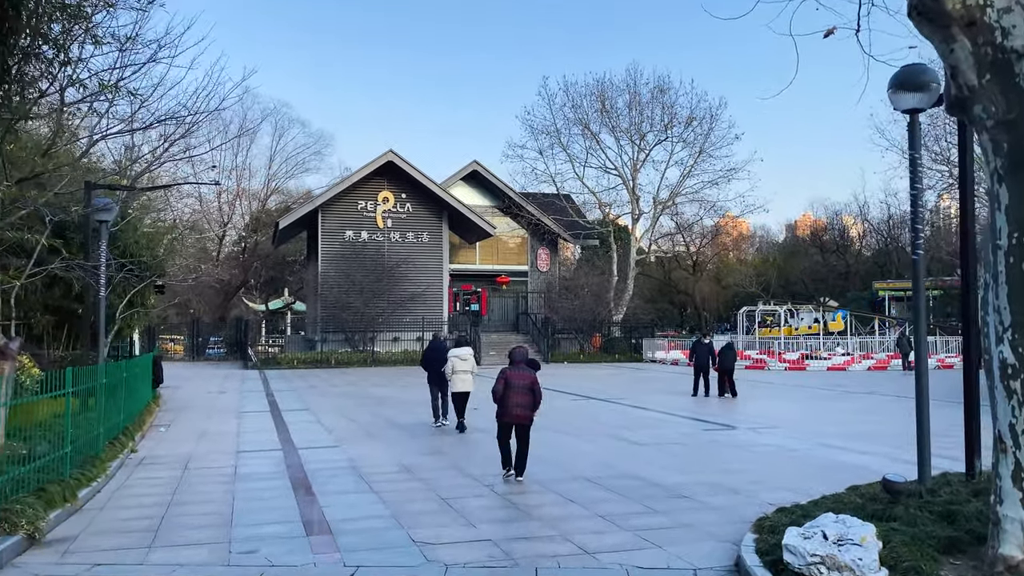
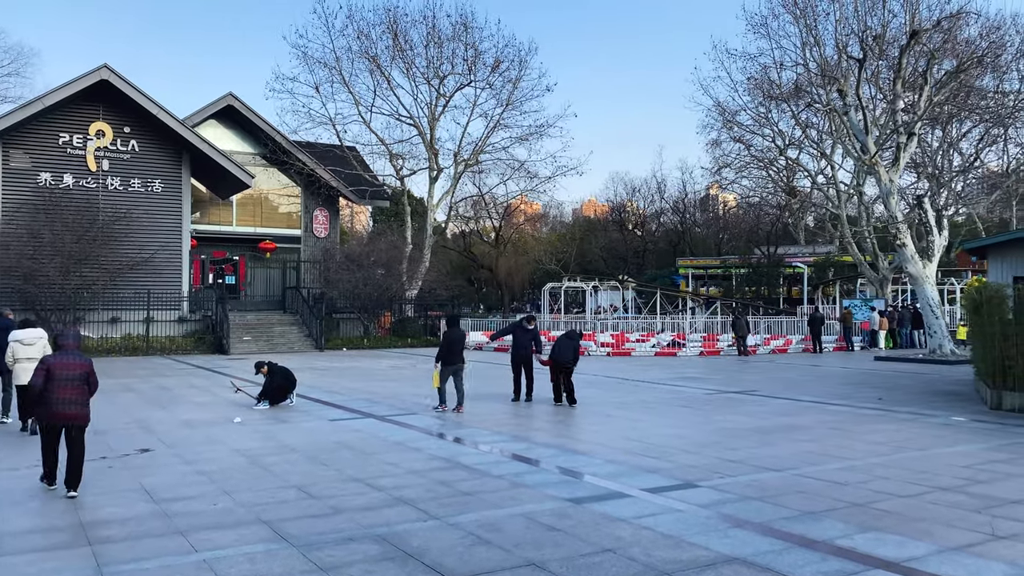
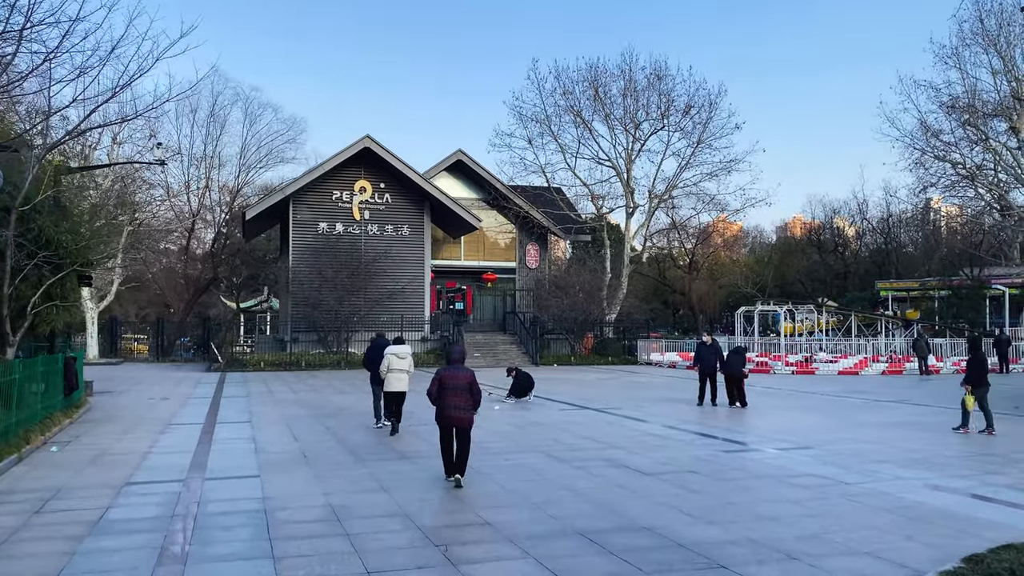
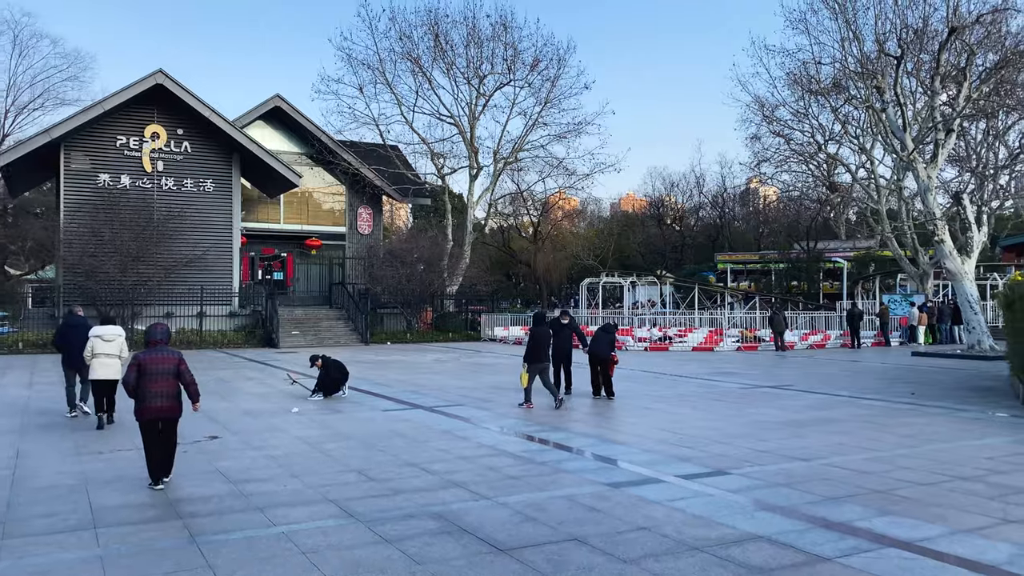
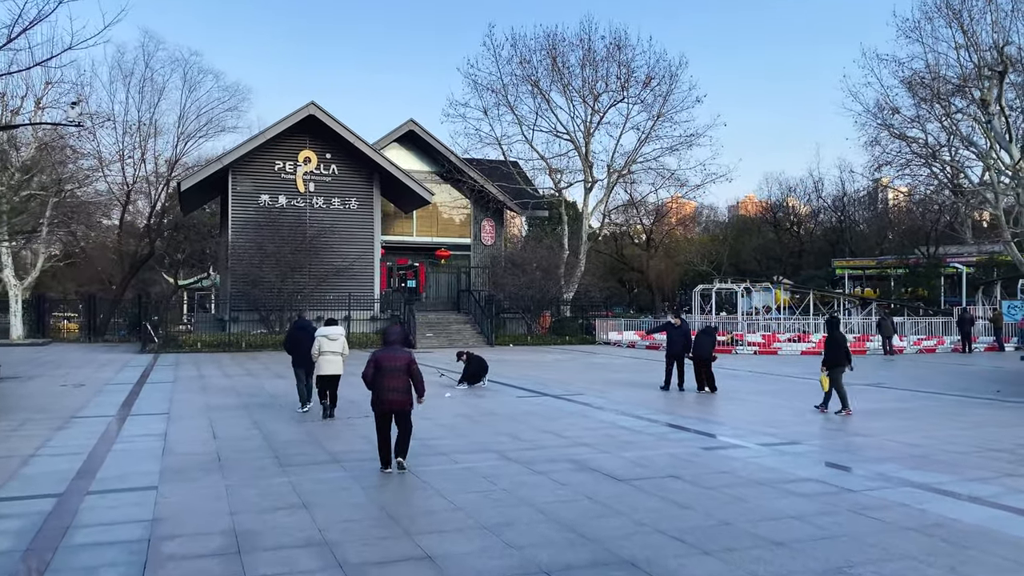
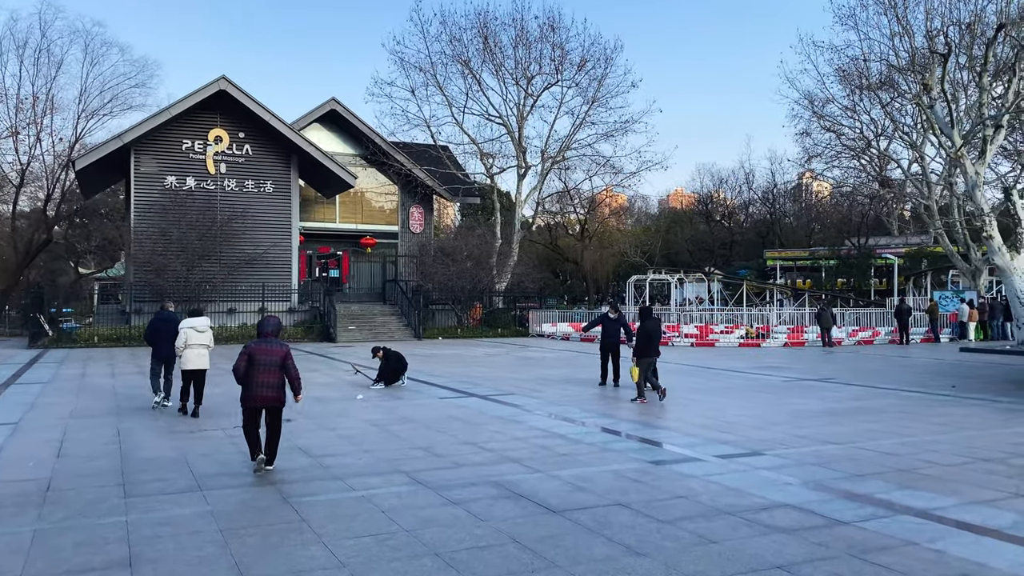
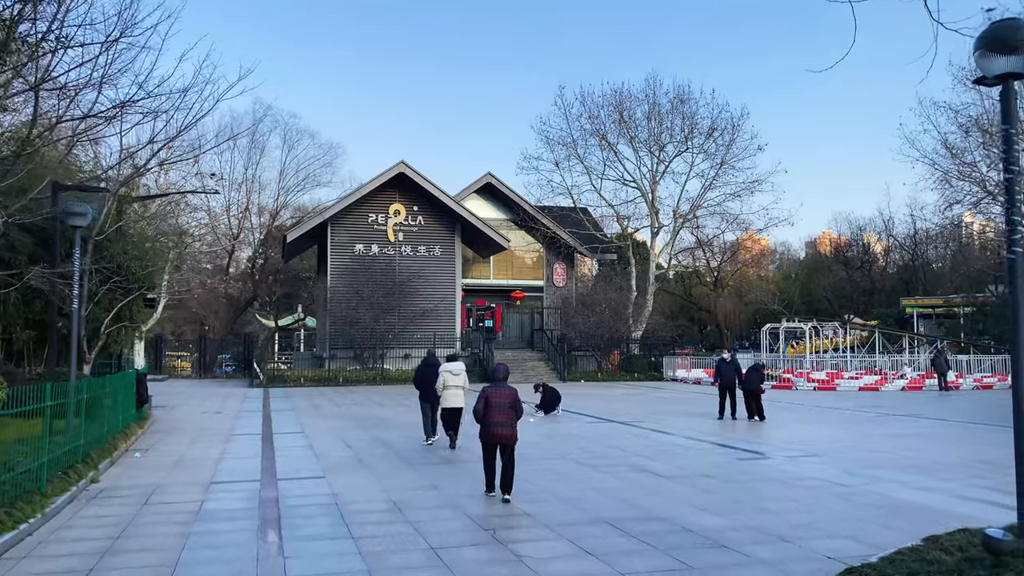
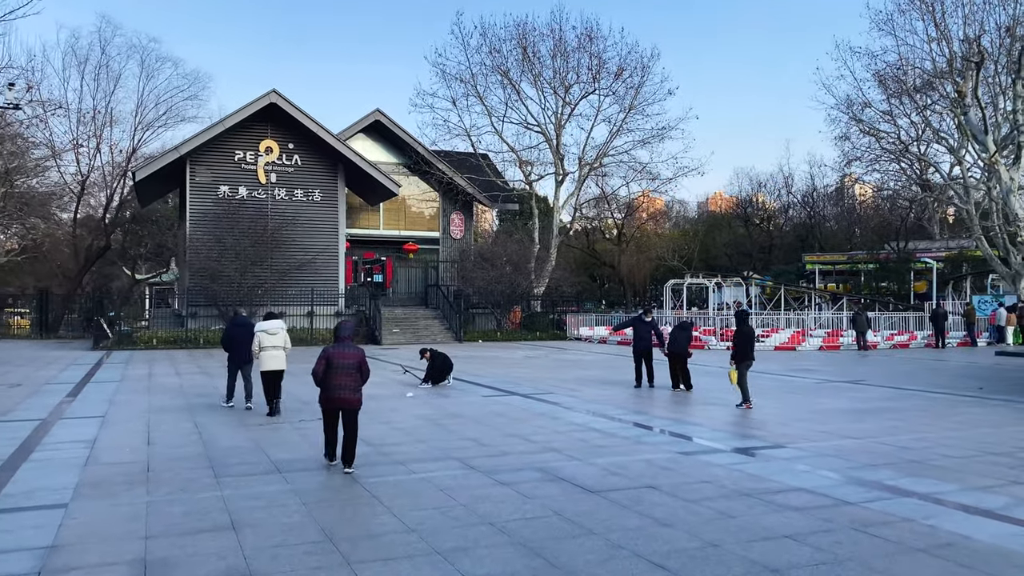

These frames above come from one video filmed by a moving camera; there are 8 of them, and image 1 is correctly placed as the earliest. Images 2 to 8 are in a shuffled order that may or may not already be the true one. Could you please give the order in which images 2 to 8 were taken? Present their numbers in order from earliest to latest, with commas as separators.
7, 3, 5, 8, 6, 4, 2
